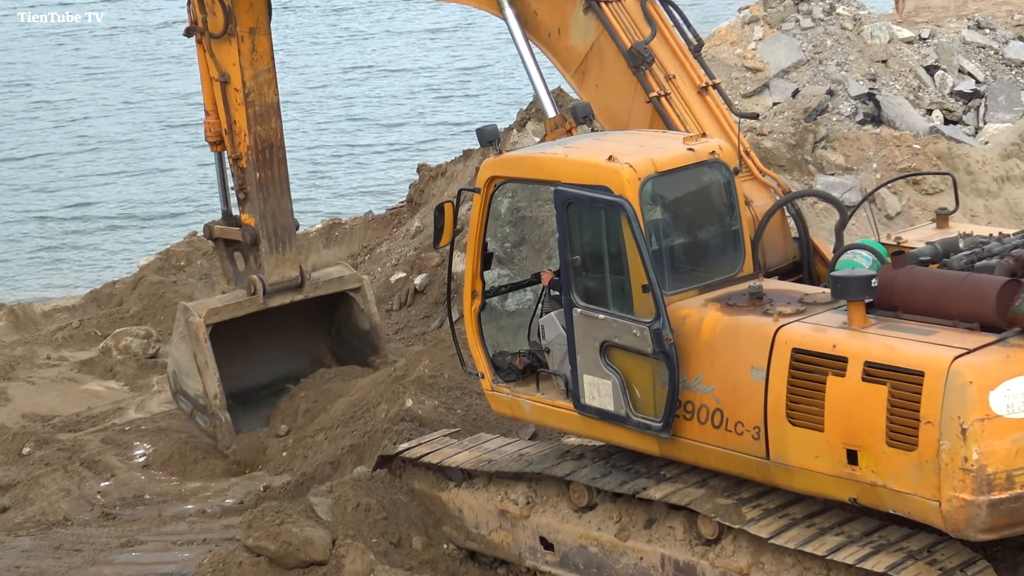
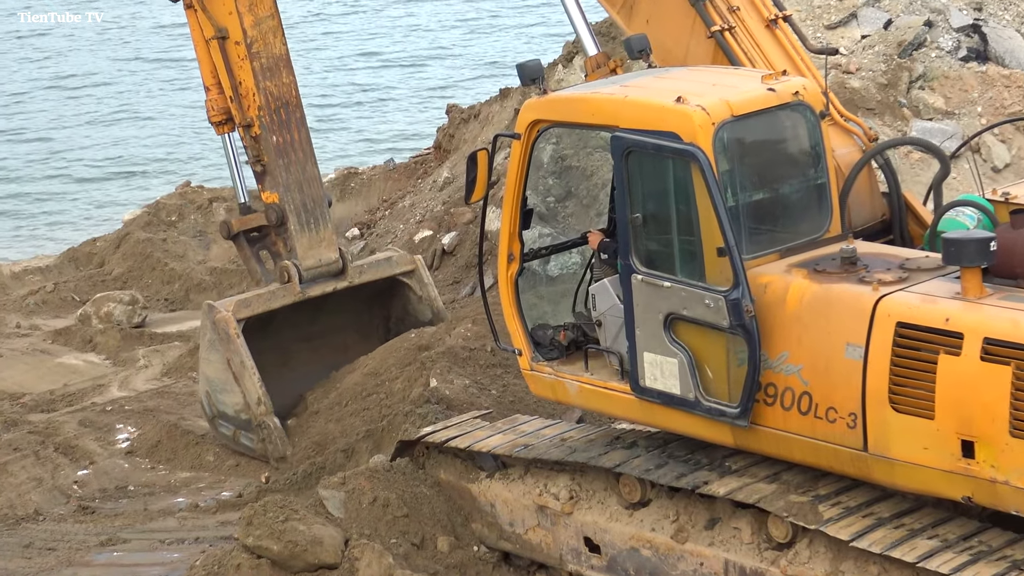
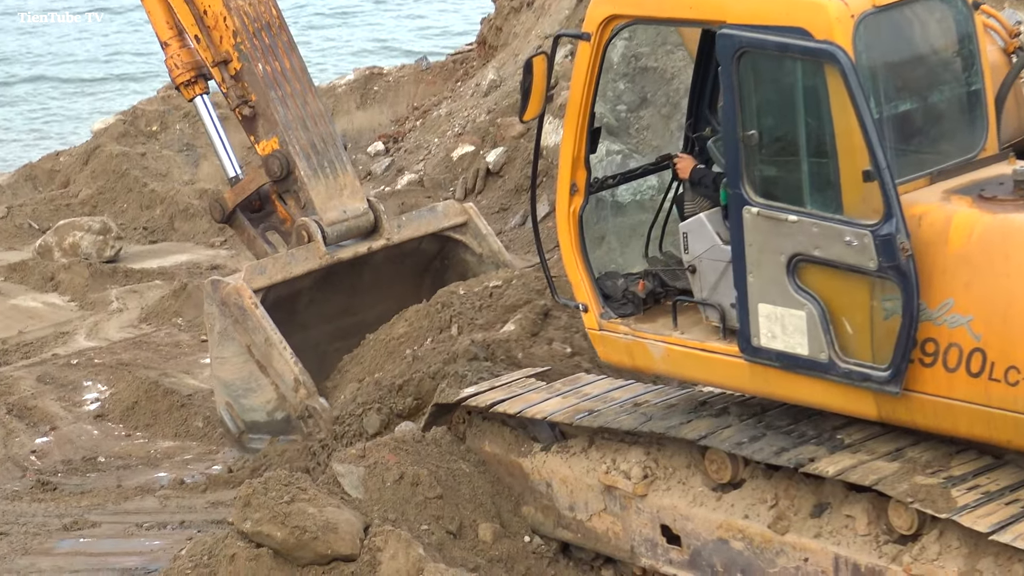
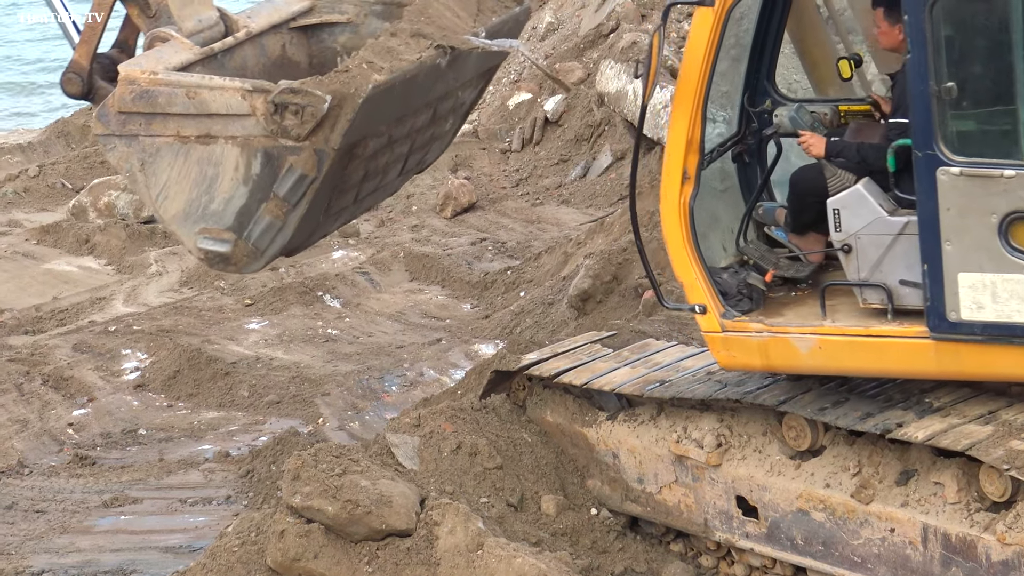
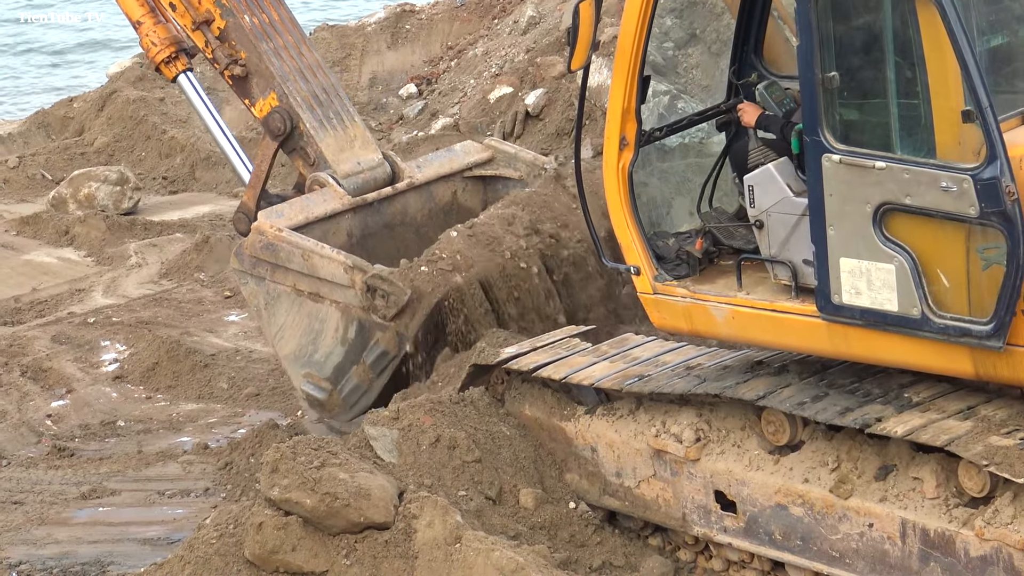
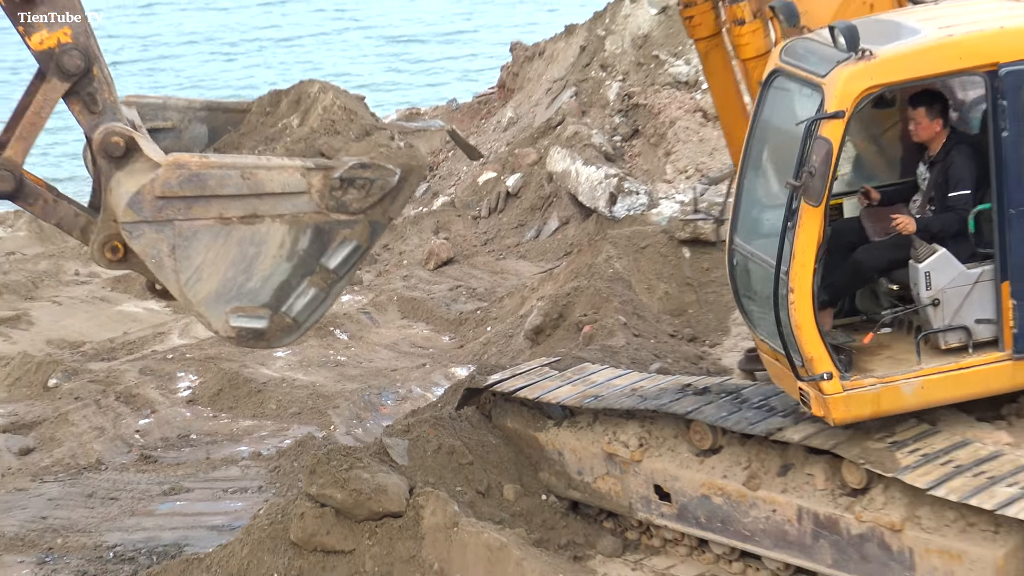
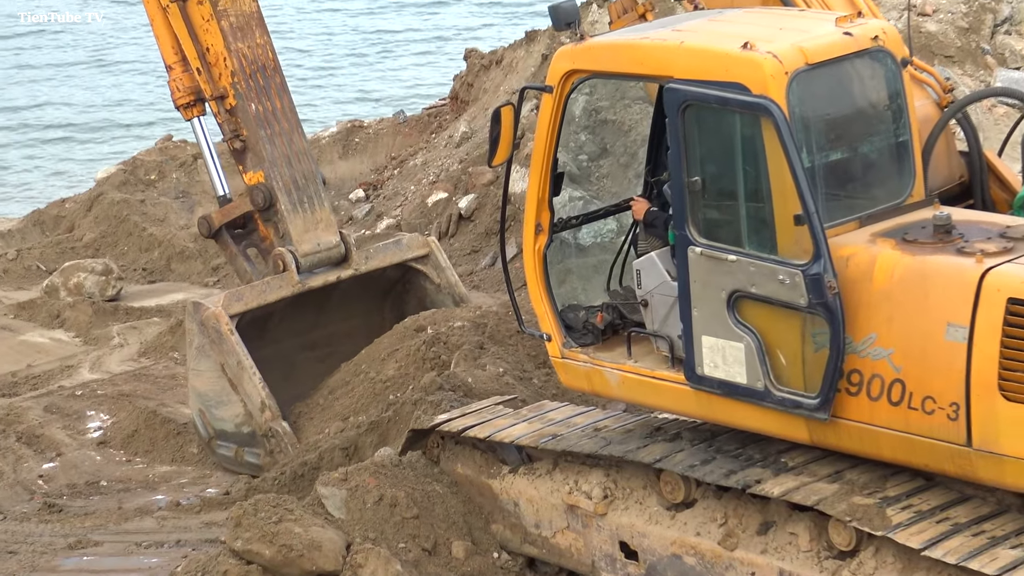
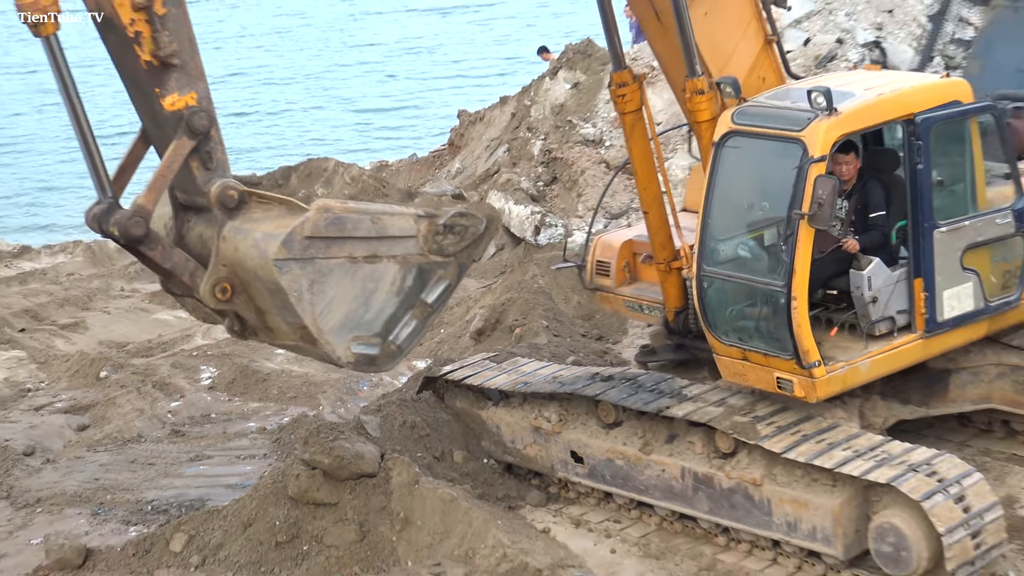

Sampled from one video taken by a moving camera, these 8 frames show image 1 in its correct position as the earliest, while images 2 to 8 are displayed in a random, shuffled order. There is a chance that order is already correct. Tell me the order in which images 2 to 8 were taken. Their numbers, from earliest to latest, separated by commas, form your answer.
2, 7, 3, 5, 4, 6, 8
